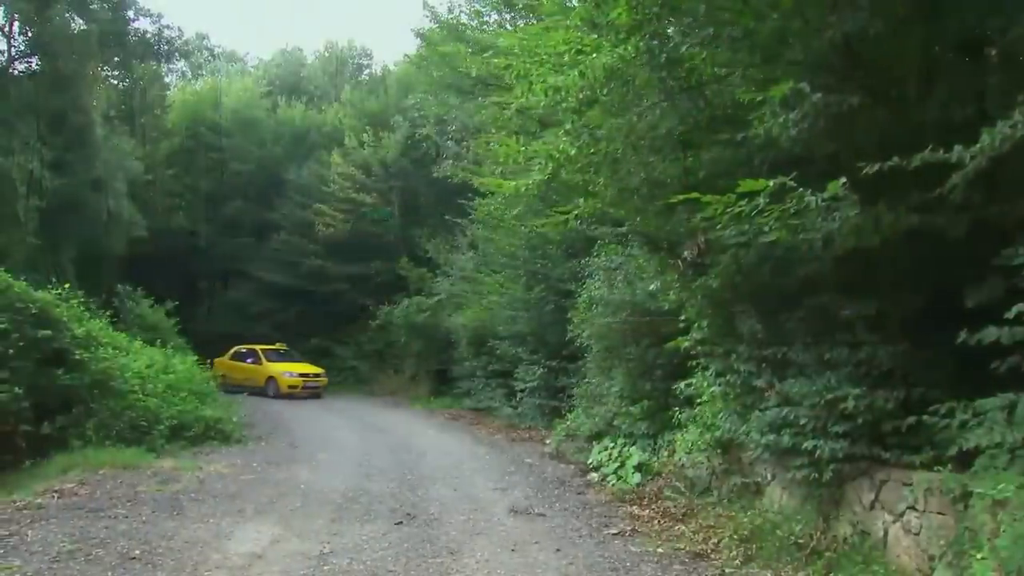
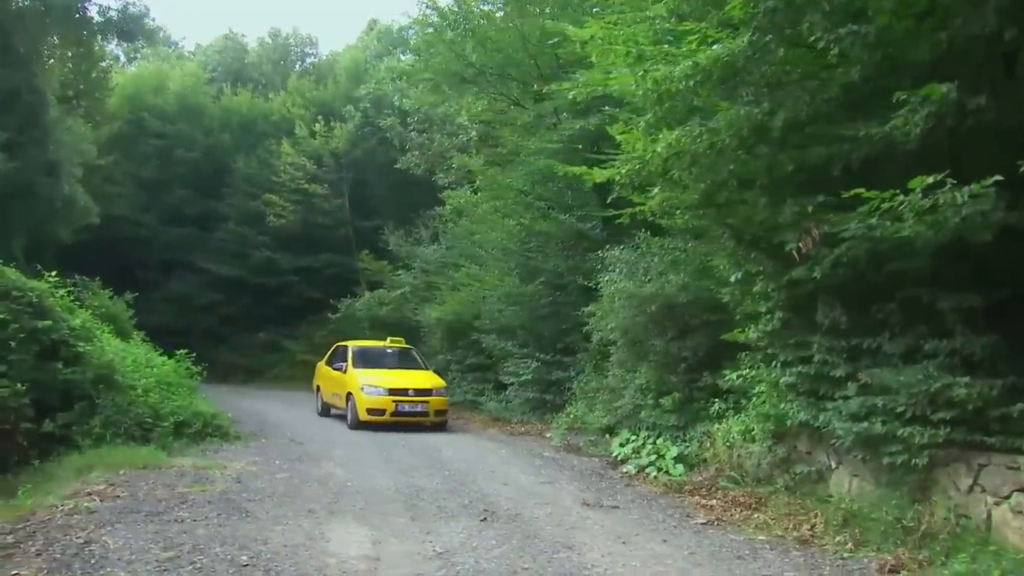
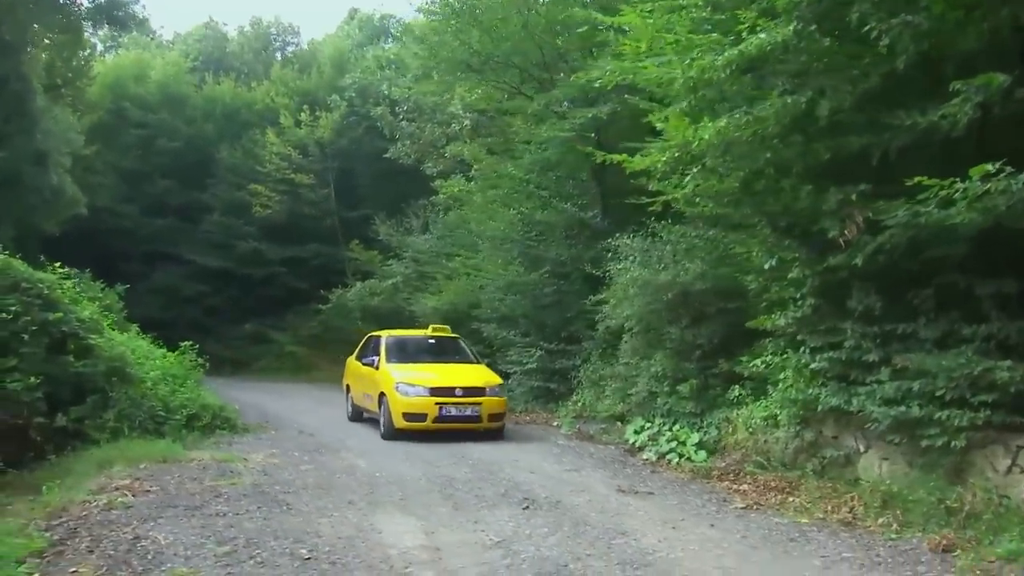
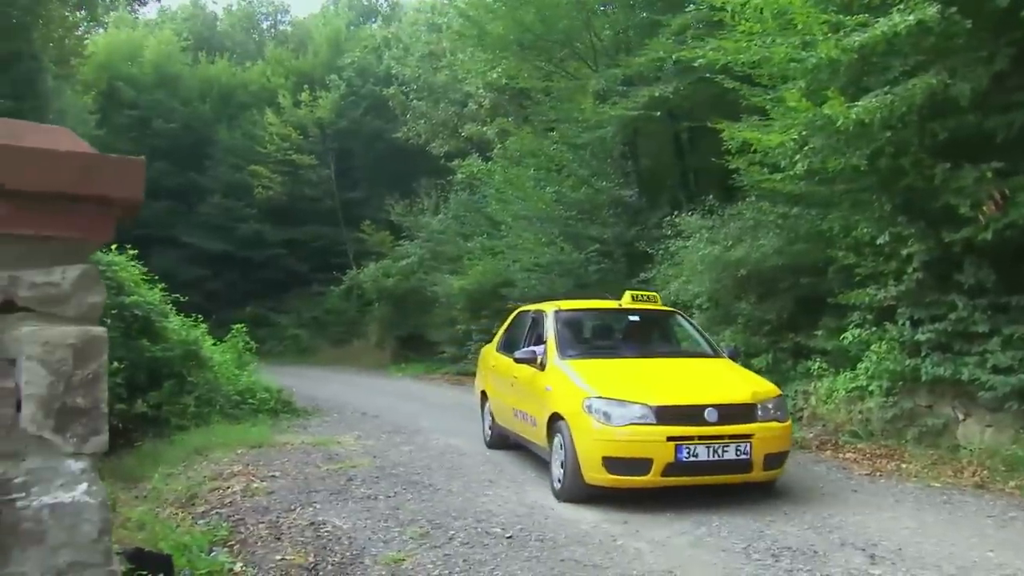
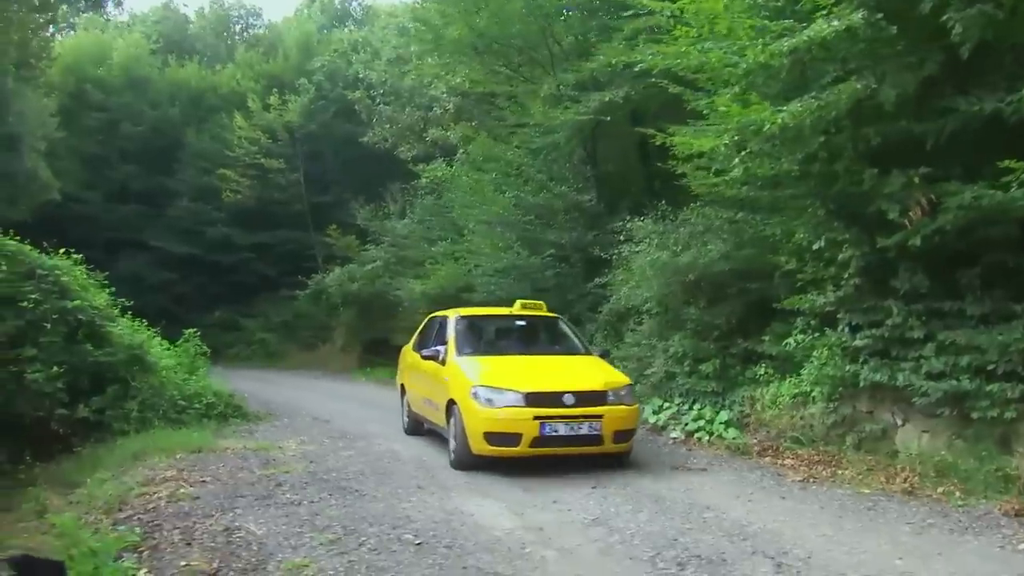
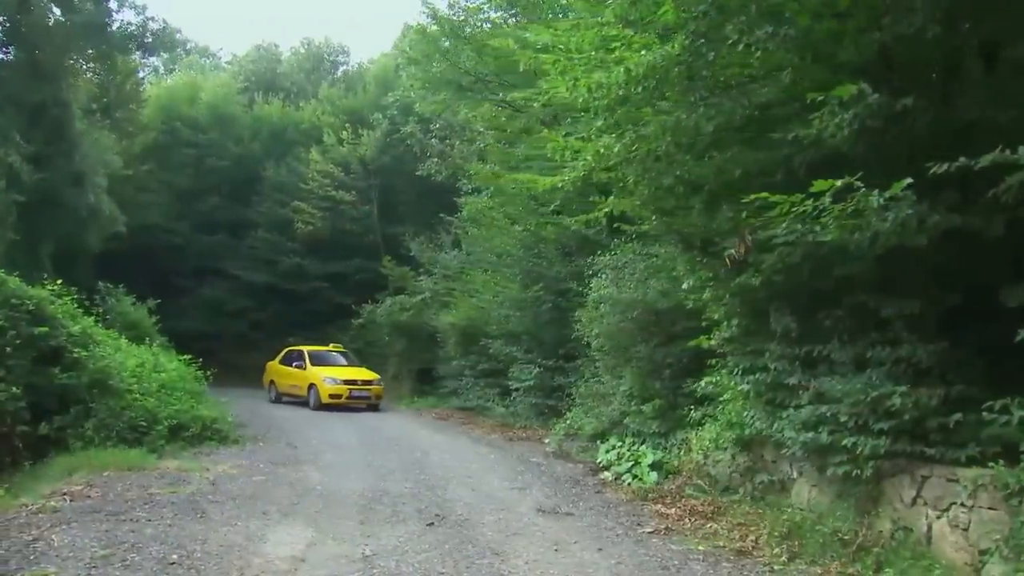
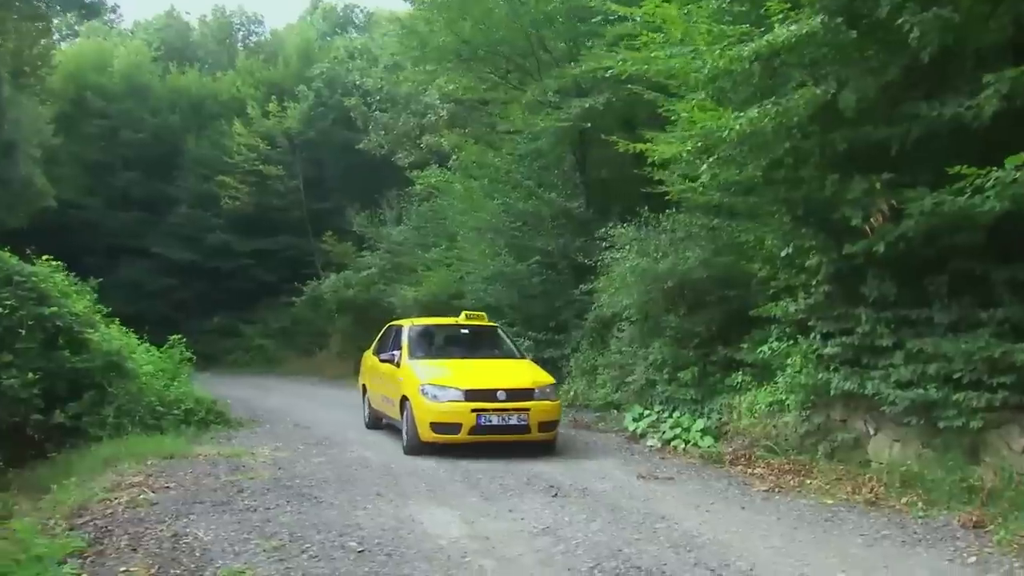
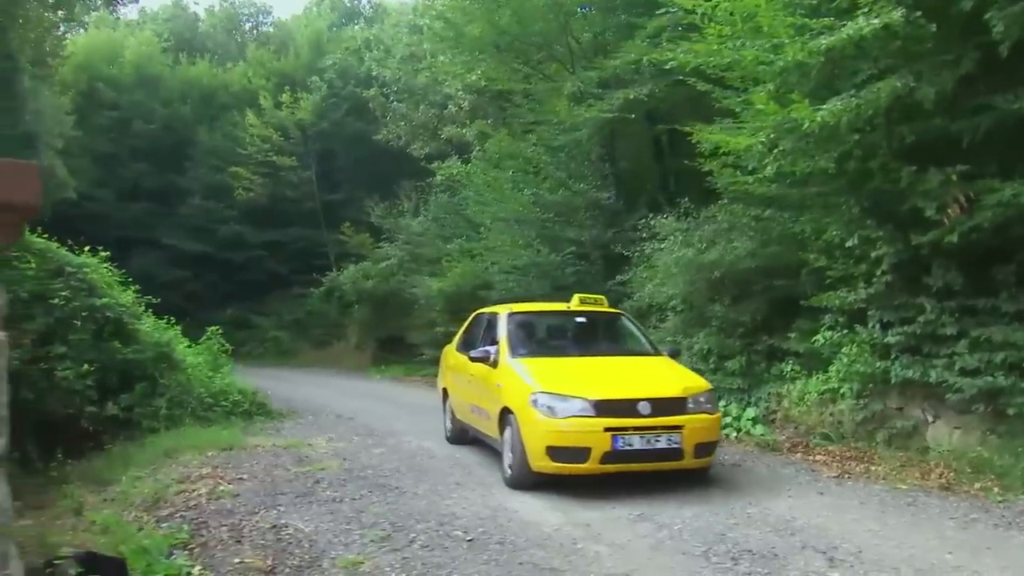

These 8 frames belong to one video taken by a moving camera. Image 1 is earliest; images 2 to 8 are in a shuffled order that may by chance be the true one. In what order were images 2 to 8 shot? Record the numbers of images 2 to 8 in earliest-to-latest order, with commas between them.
6, 2, 3, 7, 5, 8, 4
